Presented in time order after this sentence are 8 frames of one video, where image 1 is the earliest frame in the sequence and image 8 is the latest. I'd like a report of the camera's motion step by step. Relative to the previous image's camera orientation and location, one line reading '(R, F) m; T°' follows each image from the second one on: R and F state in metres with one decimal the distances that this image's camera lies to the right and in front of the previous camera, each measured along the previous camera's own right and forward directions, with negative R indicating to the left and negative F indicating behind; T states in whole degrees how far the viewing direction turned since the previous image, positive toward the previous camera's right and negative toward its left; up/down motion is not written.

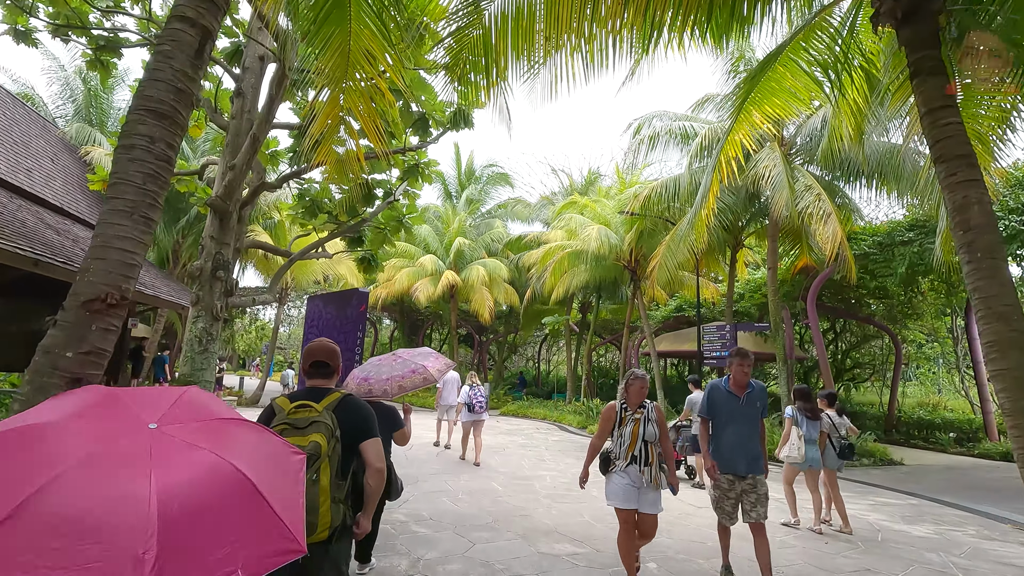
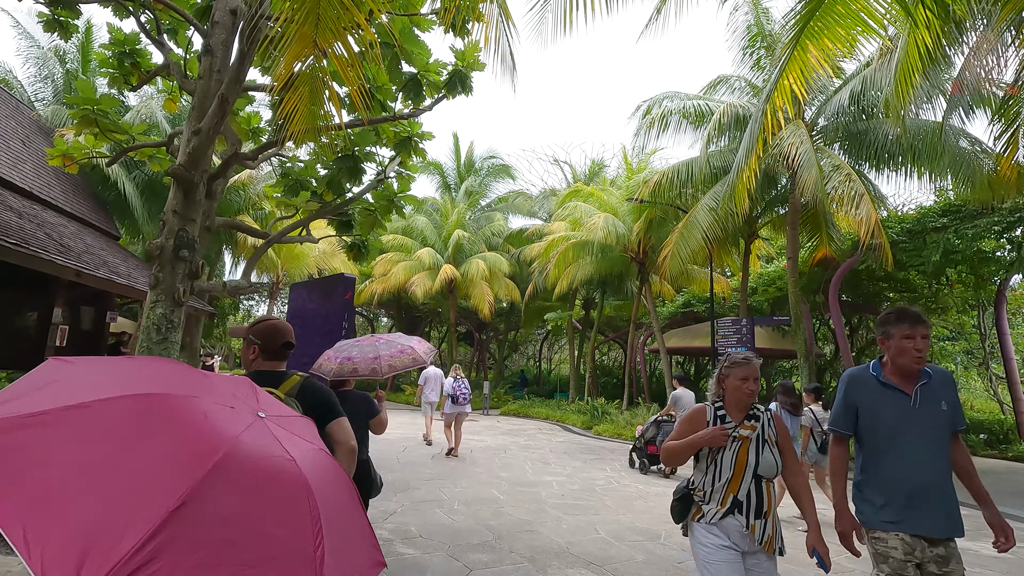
(0.0, +0.8) m; 0°
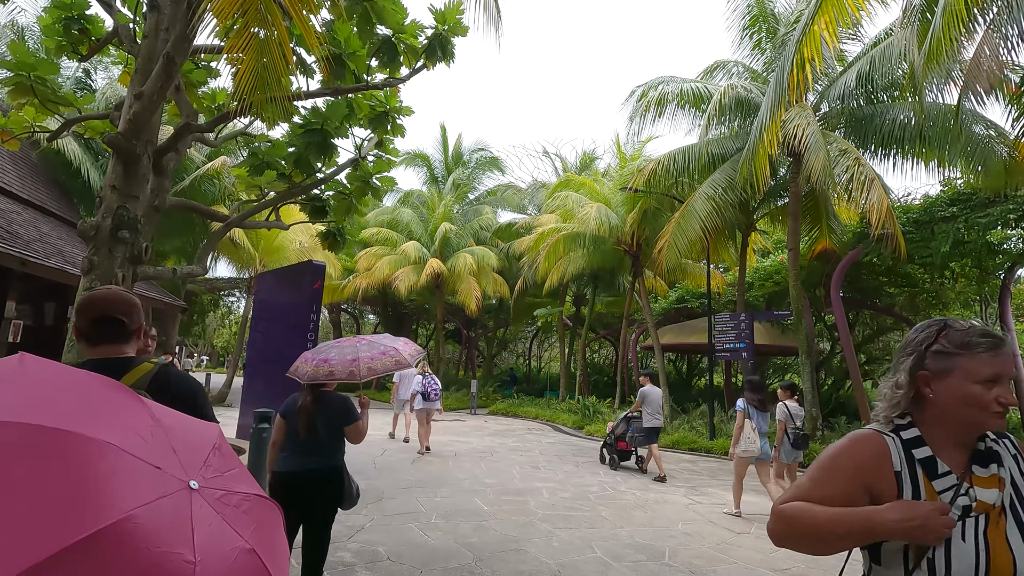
(0.0, +0.6) m; +1°
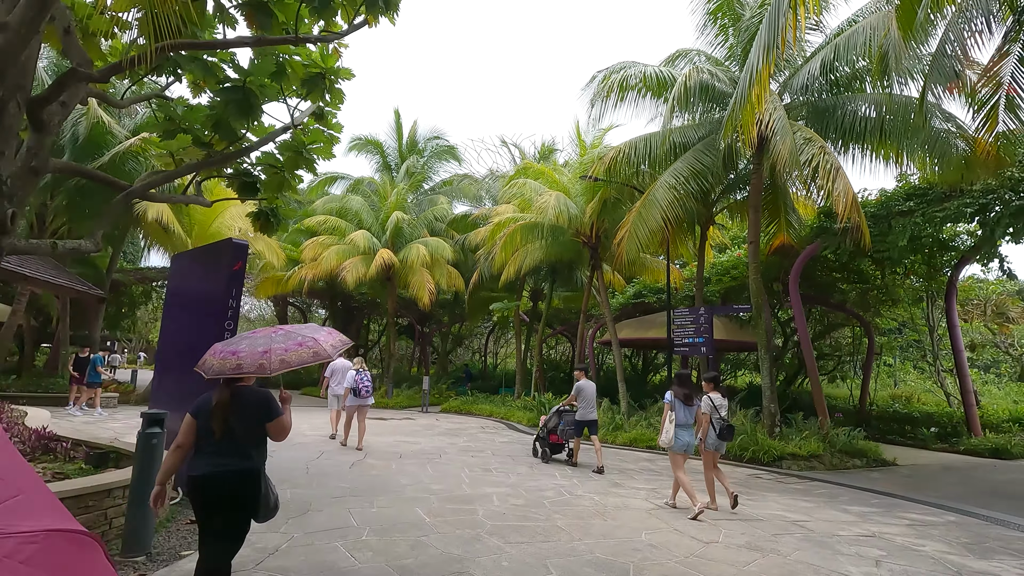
(+0.1, +0.6) m; +4°
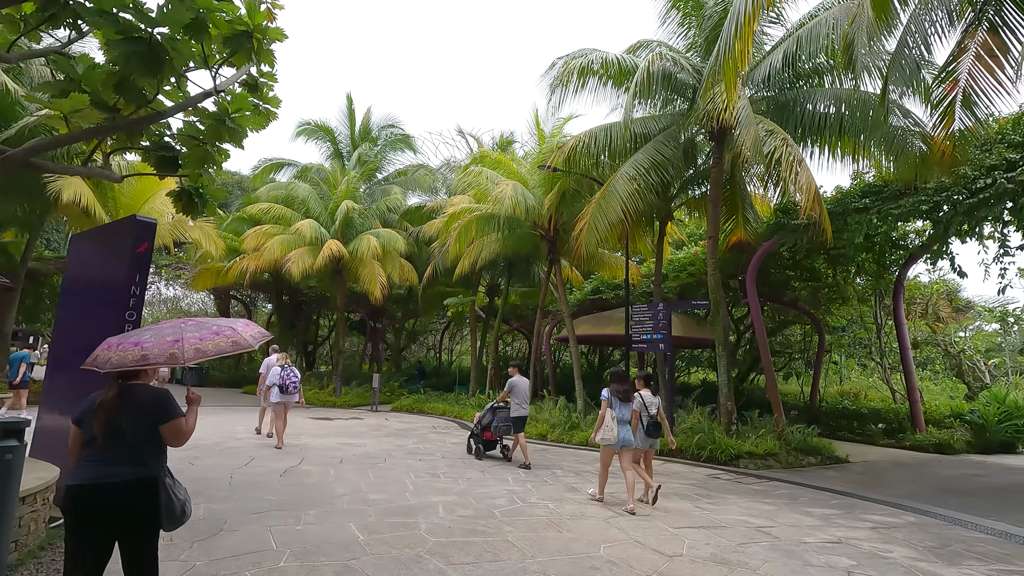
(+0.1, +0.5) m; +4°
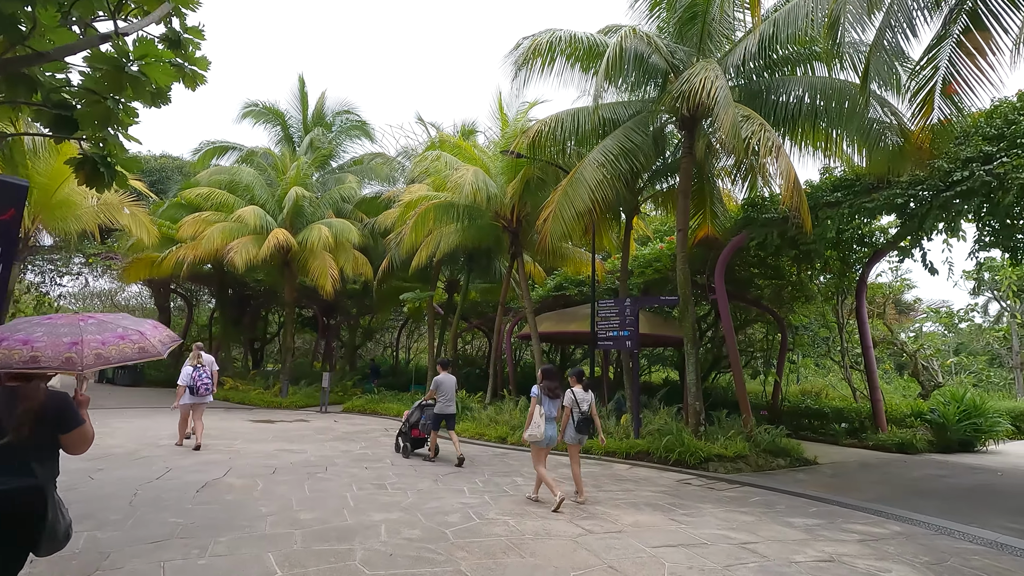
(0.0, +0.7) m; +4°
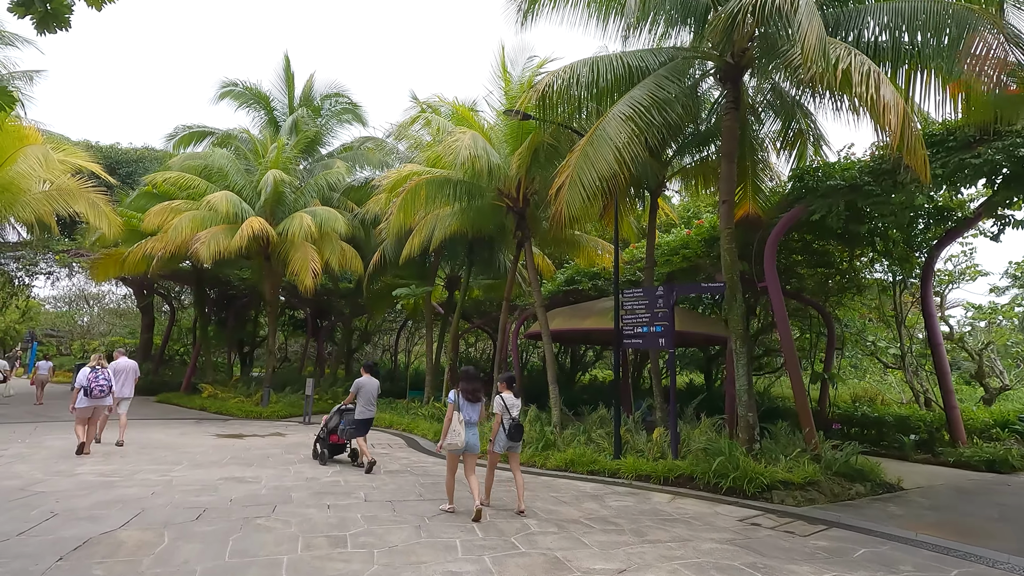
(0.0, +2.0) m; -1°
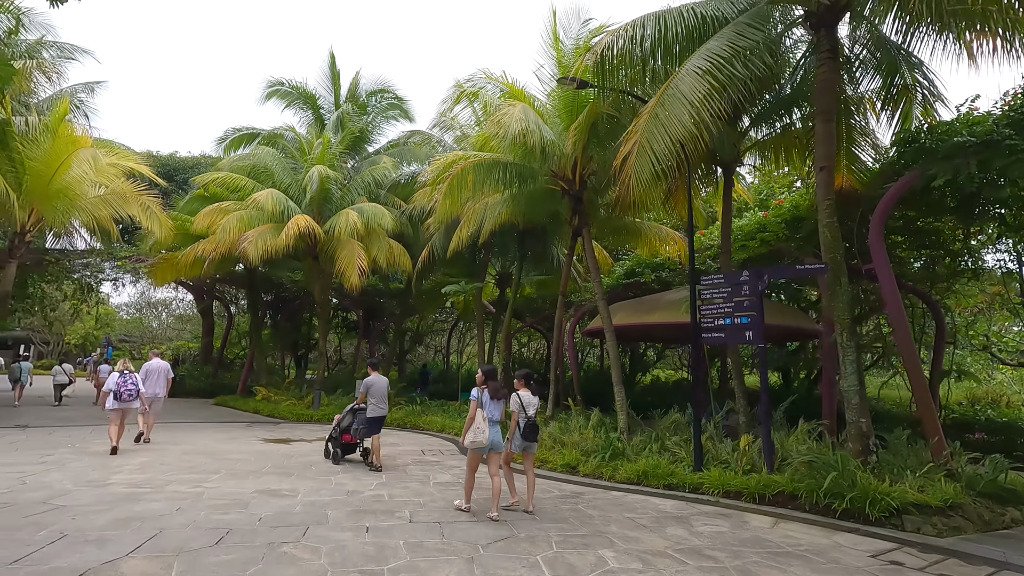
(-0.1, +1.0) m; -5°
